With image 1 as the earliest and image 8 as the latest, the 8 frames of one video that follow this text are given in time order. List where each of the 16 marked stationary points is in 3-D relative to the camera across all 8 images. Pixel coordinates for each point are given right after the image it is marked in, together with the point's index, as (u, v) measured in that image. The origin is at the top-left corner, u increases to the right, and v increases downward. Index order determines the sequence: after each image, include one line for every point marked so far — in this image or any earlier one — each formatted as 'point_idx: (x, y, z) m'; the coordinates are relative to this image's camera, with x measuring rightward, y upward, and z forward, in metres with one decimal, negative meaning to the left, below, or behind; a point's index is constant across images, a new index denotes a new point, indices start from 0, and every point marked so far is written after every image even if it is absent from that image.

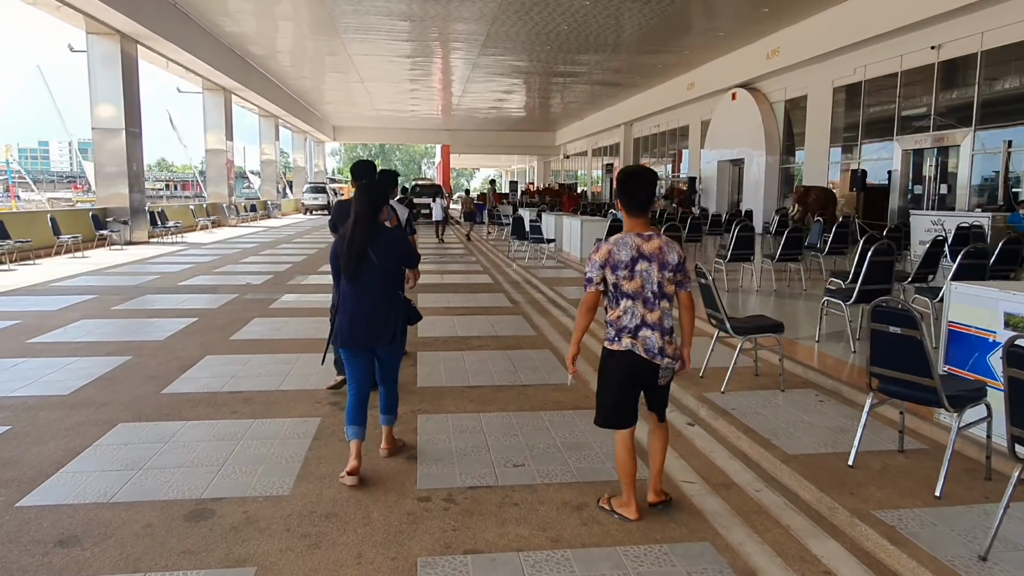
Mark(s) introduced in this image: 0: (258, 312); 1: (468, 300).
0: (-2.9, -0.3, +7.9) m
1: (-0.6, -0.2, +8.8) m
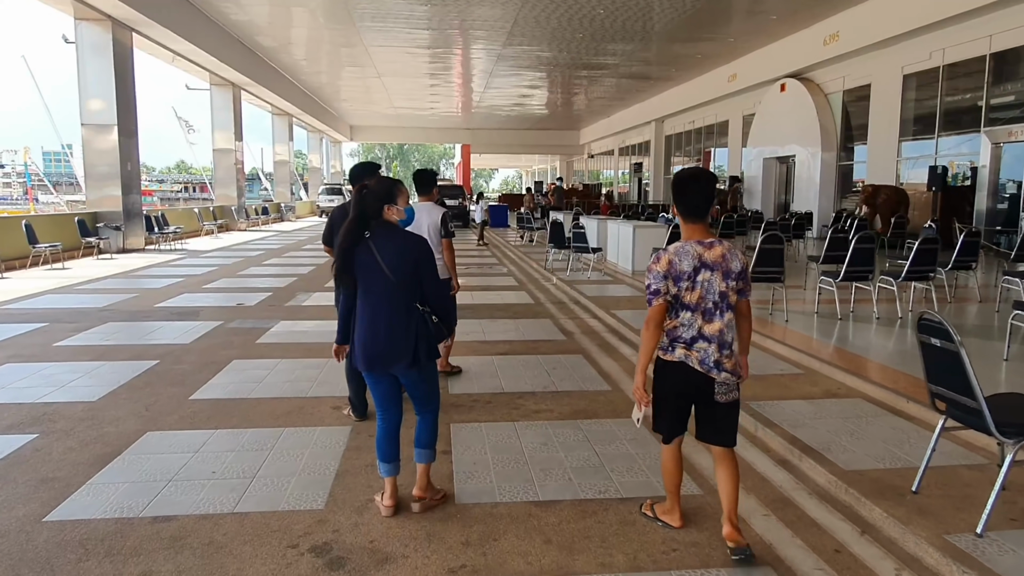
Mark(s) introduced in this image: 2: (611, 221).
0: (-2.4, -0.6, +6.1) m
1: (0.0, -0.4, +7.0) m
2: (+1.8, +1.2, +12.3) m
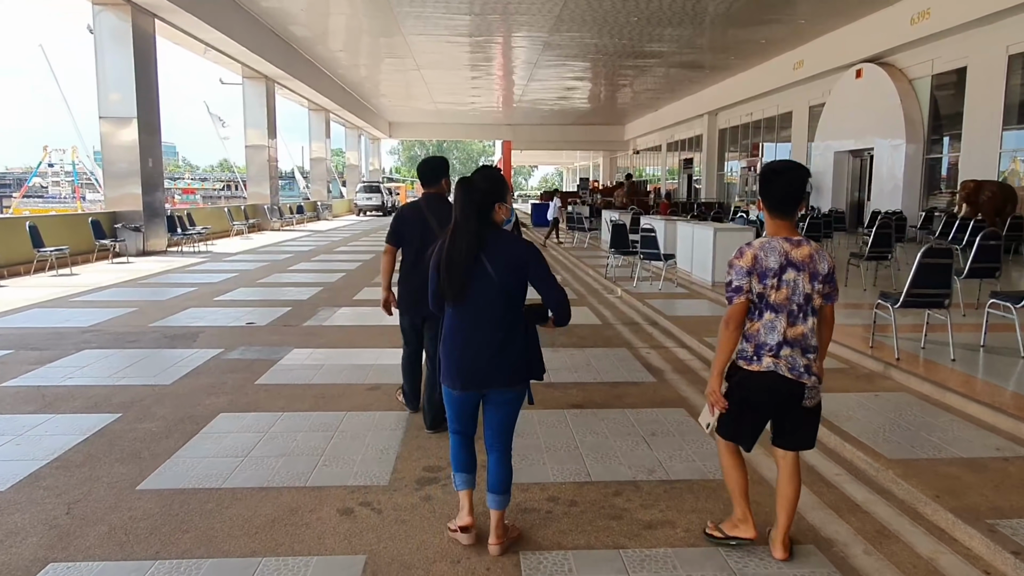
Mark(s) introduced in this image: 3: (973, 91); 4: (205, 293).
0: (-1.9, -0.7, +4.6) m
1: (+0.5, -0.6, +5.4) m
2: (+2.6, +1.0, +10.6) m
3: (+10.4, +4.5, +15.5) m
4: (-4.4, -0.1, +9.9) m
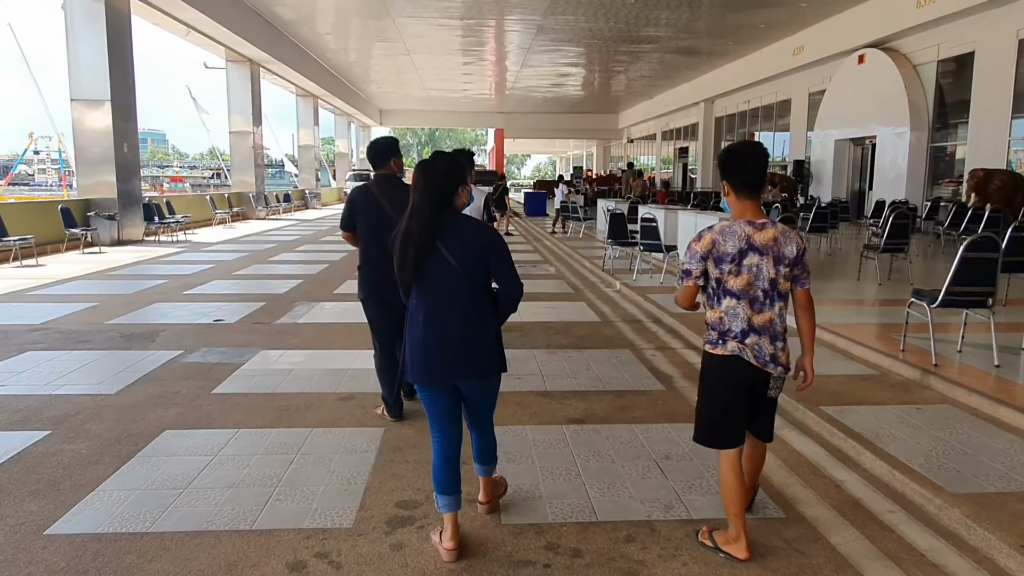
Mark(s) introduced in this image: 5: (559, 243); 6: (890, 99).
0: (-2.0, -0.7, +4.1) m
1: (+0.5, -0.6, +4.9) m
2: (+2.5, +1.1, +10.0) m
3: (+10.3, +4.6, +15.0) m
4: (-4.5, 0.0, +9.2) m
5: (+1.0, +1.0, +14.8) m
6: (+9.6, +4.8, +17.4) m
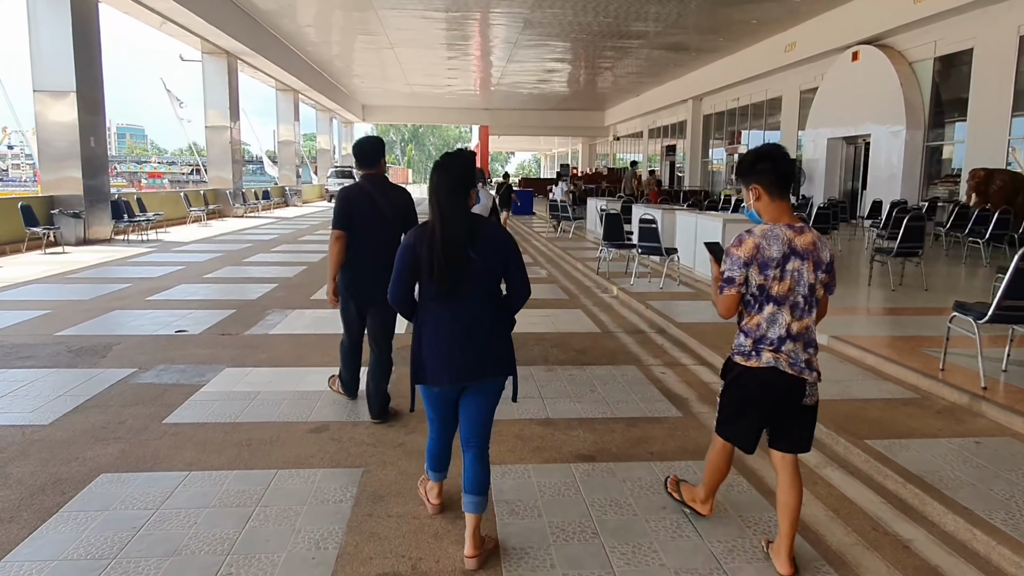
0: (-2.0, -0.8, +3.5) m
1: (+0.4, -0.7, +4.3) m
2: (+2.4, +1.1, +9.6) m
3: (+10.0, +4.6, +14.7) m
4: (-4.6, 0.0, +8.6) m
5: (+0.8, +0.9, +14.3) m
6: (+9.3, +4.8, +17.1) m
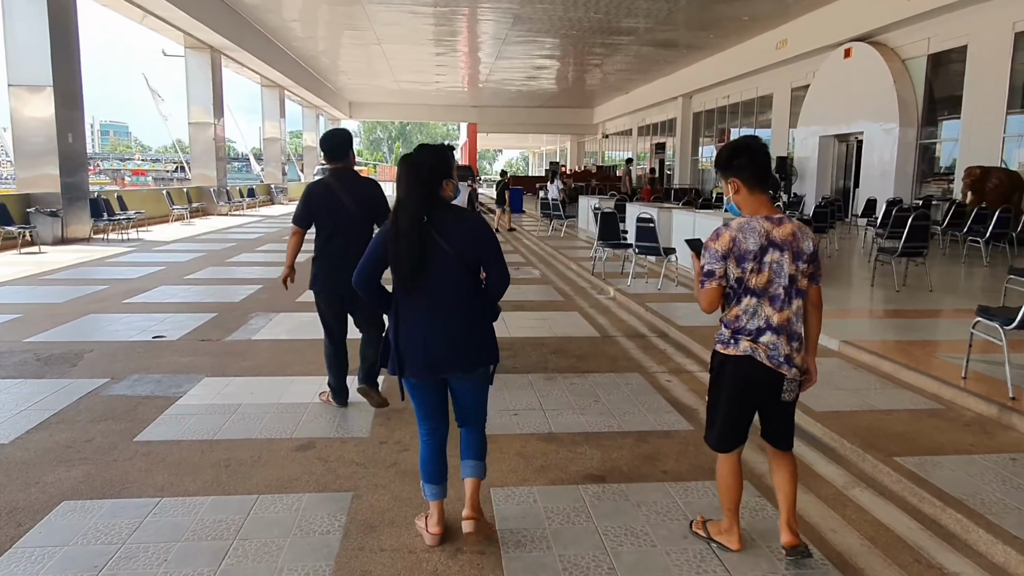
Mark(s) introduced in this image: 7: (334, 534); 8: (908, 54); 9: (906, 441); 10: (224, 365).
0: (-2.0, -0.8, +3.2) m
1: (+0.4, -0.7, +4.1) m
2: (+2.3, +1.1, +9.3) m
3: (+9.8, +4.6, +14.6) m
4: (-4.7, -0.1, +8.2) m
5: (+0.6, +0.9, +14.0) m
6: (+9.0, +4.8, +17.0) m
7: (-0.7, -0.9, +2.6) m
8: (+9.5, +5.6, +16.5) m
9: (+1.9, -0.7, +3.3) m
10: (-2.1, -0.6, +5.0) m
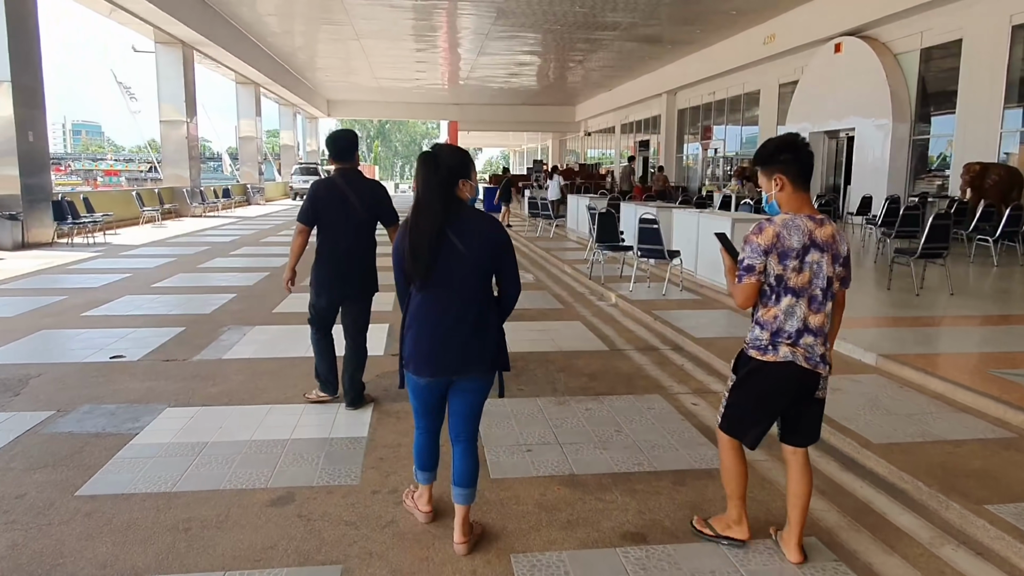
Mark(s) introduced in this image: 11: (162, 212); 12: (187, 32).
0: (-1.9, -0.9, +2.6) m
1: (+0.5, -0.8, +3.6) m
2: (+2.1, +1.0, +8.8) m
3: (+9.5, +4.6, +14.3) m
4: (-4.8, -0.2, +7.6) m
5: (+0.3, +0.9, +13.5) m
6: (+8.7, +4.8, +16.7) m
7: (-0.6, -1.0, +2.1) m
8: (+9.2, +5.7, +16.2) m
9: (+2.0, -0.8, +2.9) m
10: (-2.0, -0.7, +4.4) m
11: (-9.9, +2.2, +19.5) m
12: (-9.4, +7.4, +19.8) m
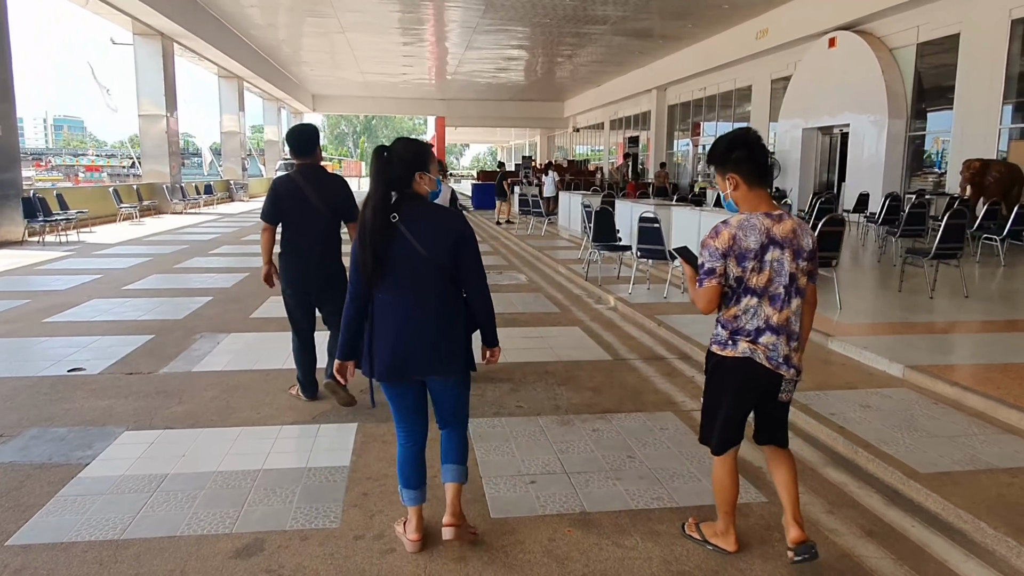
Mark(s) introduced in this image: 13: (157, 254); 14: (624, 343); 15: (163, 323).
0: (-1.9, -1.0, +2.2) m
1: (+0.5, -0.8, +3.2) m
2: (+2.0, +1.0, +8.5) m
3: (+9.3, +4.7, +14.0) m
4: (-4.9, -0.2, +7.1) m
5: (+0.2, +0.9, +13.1) m
6: (+8.4, +4.9, +16.4) m
7: (-0.6, -1.1, +1.7) m
8: (+8.9, +5.7, +16.0) m
9: (+2.0, -0.9, +2.5) m
10: (-2.1, -0.7, +4.0) m
11: (-10.2, +2.2, +18.9) m
12: (-9.7, +7.4, +19.2) m
13: (-6.2, +0.6, +12.0) m
14: (+0.9, -0.4, +5.5) m
15: (-3.2, -0.3, +6.3) m
